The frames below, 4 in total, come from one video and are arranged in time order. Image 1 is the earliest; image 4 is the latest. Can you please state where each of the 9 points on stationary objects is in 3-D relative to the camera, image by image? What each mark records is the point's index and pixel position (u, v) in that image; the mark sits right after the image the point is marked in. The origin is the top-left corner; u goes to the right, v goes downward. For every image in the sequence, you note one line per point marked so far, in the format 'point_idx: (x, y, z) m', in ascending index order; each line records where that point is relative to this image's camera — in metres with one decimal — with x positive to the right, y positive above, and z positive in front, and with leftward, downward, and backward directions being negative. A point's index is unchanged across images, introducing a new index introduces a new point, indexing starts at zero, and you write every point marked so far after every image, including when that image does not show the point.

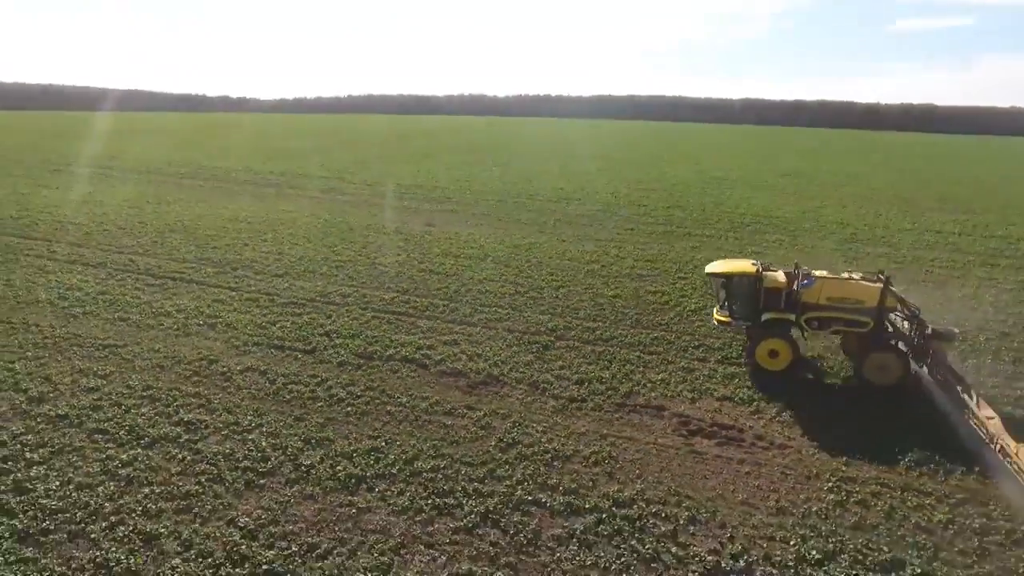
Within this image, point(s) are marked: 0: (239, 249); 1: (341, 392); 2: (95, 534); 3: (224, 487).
0: (-7.1, +1.0, +16.5) m
1: (-2.6, -1.6, +9.6) m
2: (-4.3, -2.5, +6.4) m
3: (-3.3, -2.3, +7.3) m
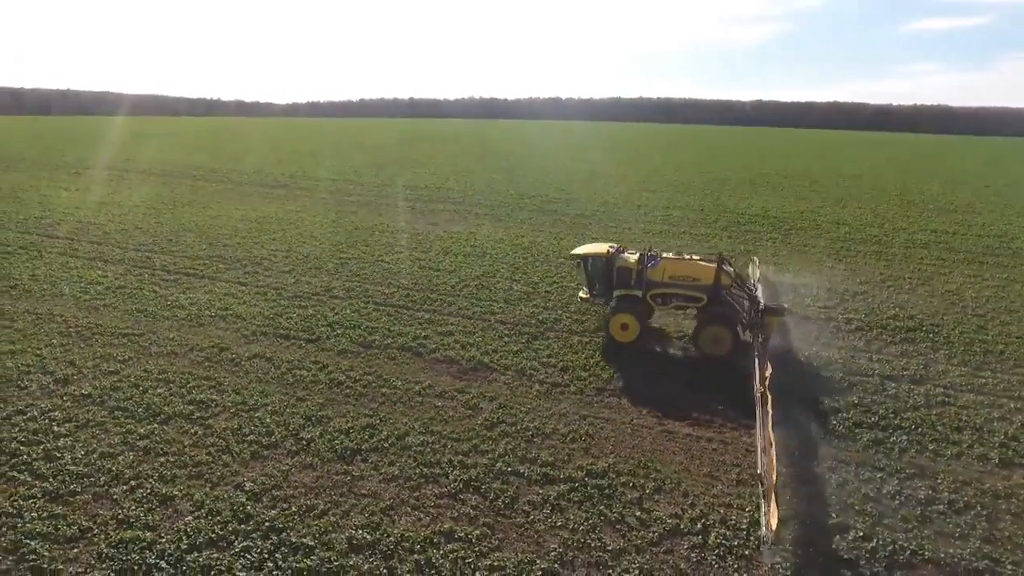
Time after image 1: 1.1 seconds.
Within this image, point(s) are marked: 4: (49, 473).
0: (-7.2, +1.1, +17.4) m
1: (-2.8, -1.4, +10.3) m
2: (-4.5, -2.4, +7.2) m
3: (-3.6, -2.2, +8.1) m
4: (-5.5, -2.2, +7.5) m
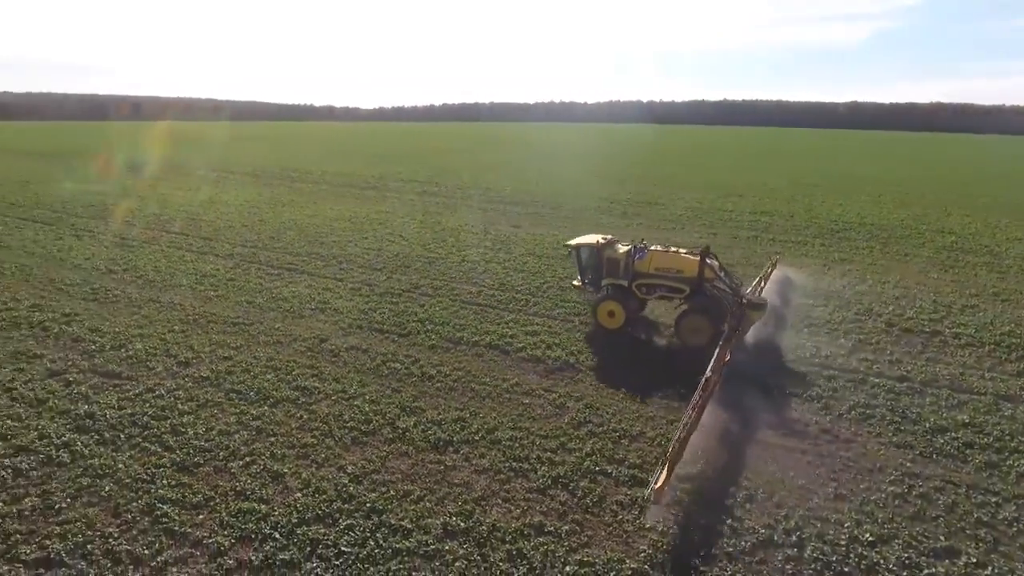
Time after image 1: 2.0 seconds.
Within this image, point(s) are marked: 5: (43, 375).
0: (-4.8, +1.3, +18.2) m
1: (-1.4, -1.4, +10.7) m
2: (-3.4, -2.2, +7.8) m
3: (-2.4, -2.1, +8.6) m
4: (-4.4, -2.0, +8.2) m
5: (-7.3, -1.4, +9.8) m
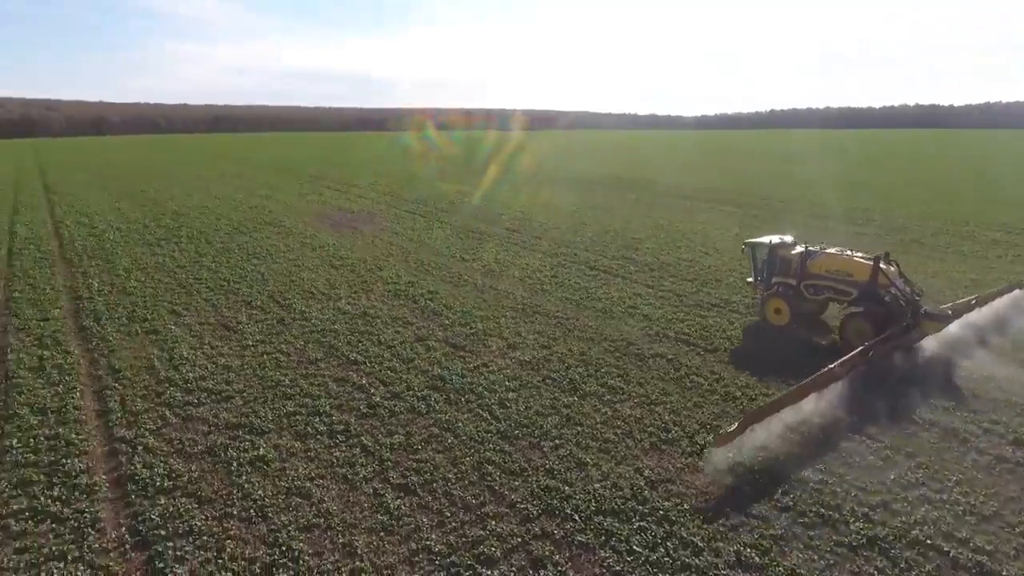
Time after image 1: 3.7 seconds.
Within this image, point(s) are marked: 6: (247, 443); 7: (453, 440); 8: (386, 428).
0: (+4.3, +1.0, +18.6) m
1: (+3.7, -1.7, +10.4) m
2: (+0.5, -2.2, +8.7) m
3: (+1.7, -2.2, +8.9) m
4: (-0.2, -1.9, +9.5) m
5: (-1.9, -1.0, +12.3) m
6: (-3.7, -2.1, +8.7) m
7: (-0.8, -2.1, +8.9) m
8: (-1.8, -2.0, +9.2) m
